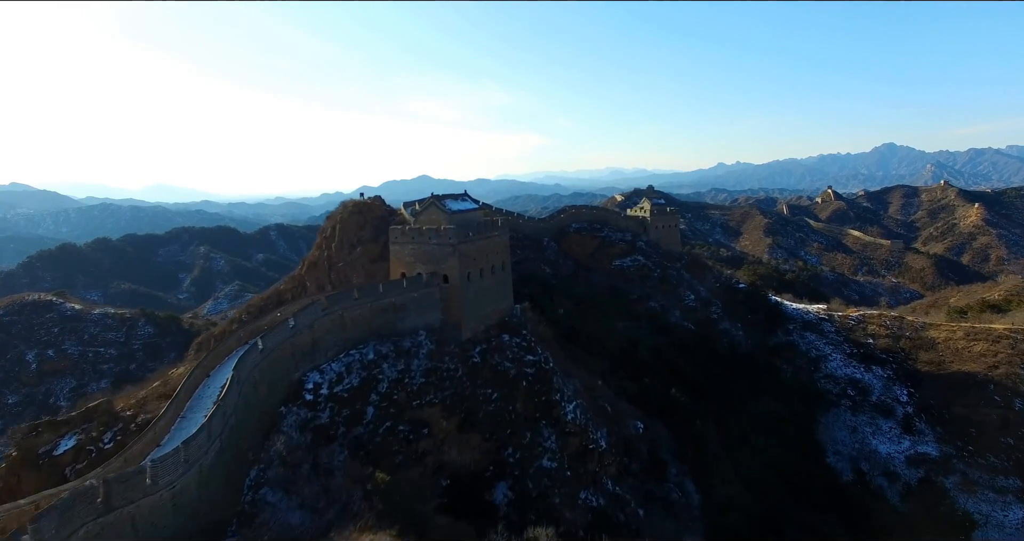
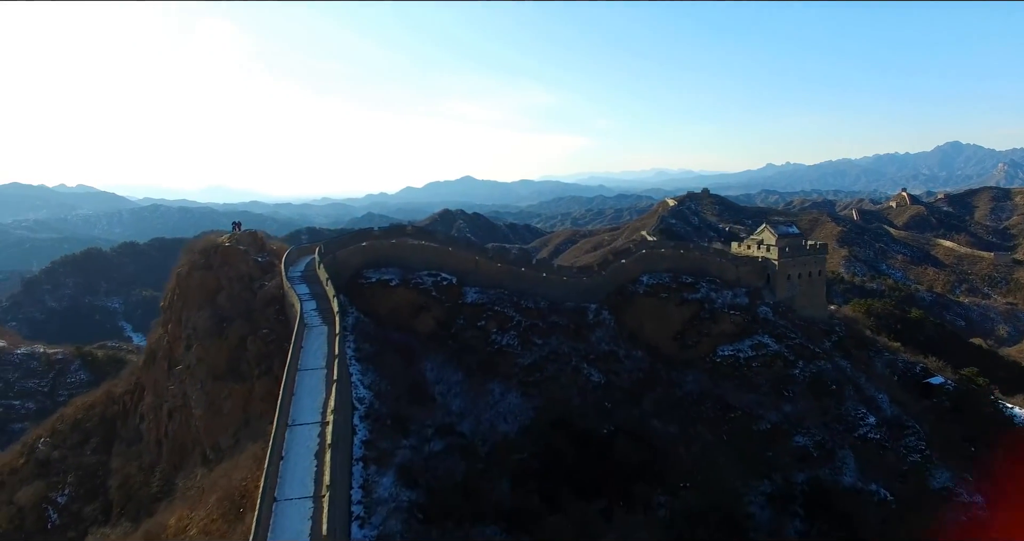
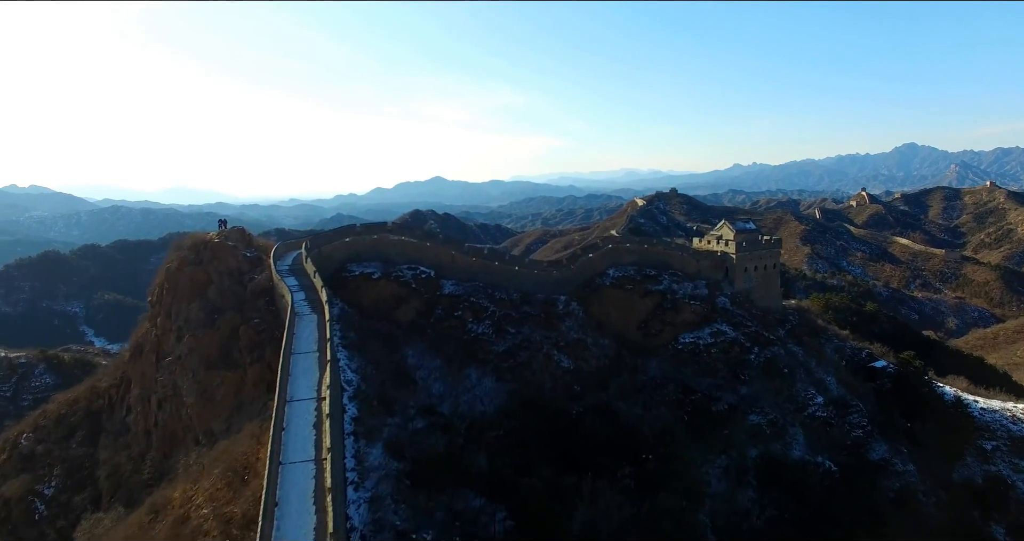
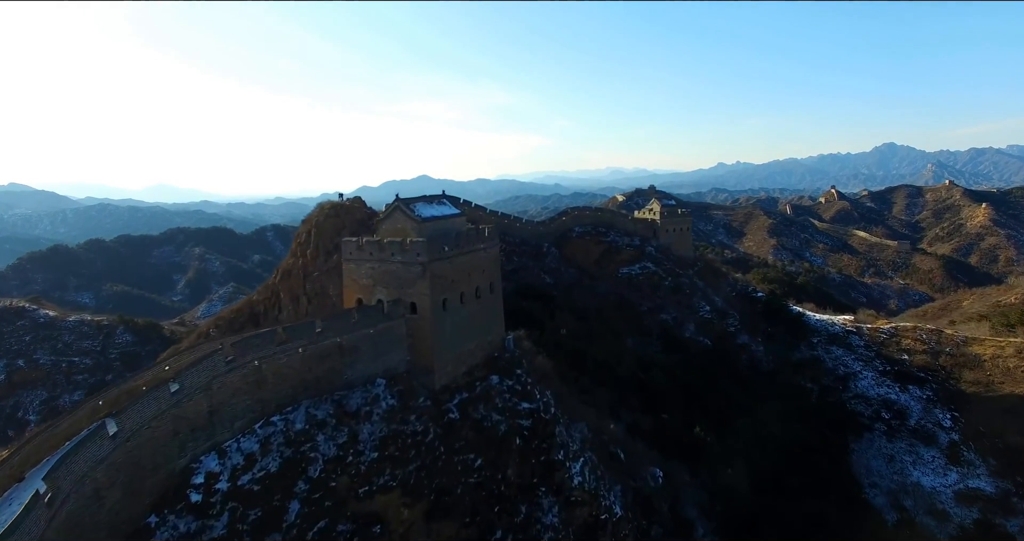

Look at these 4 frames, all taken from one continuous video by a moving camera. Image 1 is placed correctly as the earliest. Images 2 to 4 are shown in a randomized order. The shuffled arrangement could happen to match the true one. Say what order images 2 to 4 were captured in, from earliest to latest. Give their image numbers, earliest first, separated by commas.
4, 3, 2
